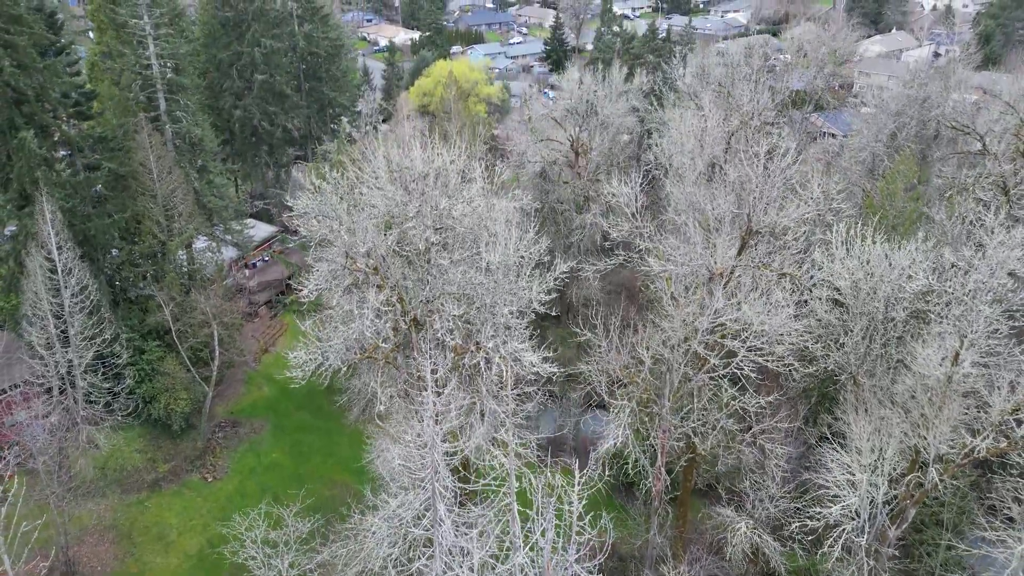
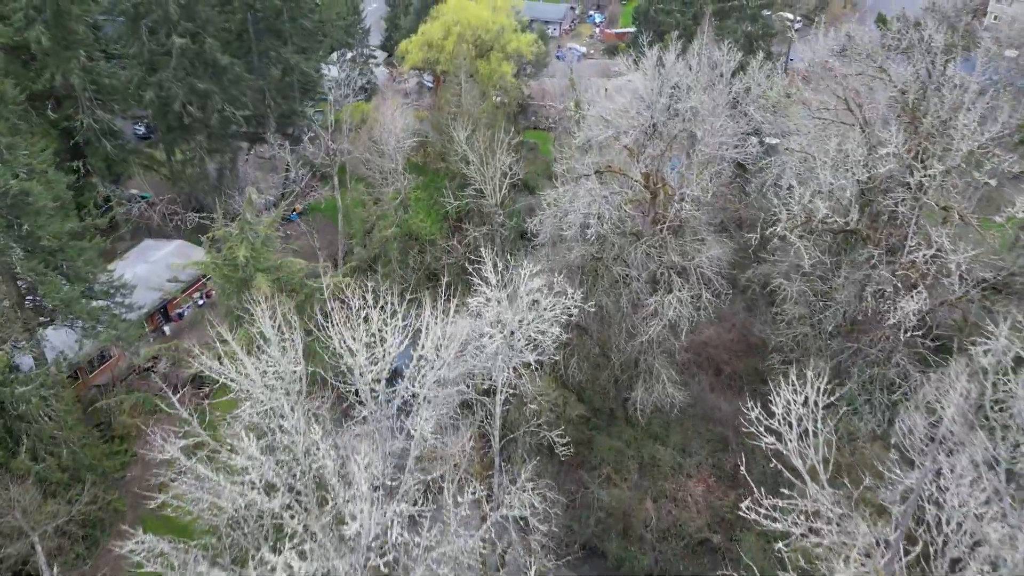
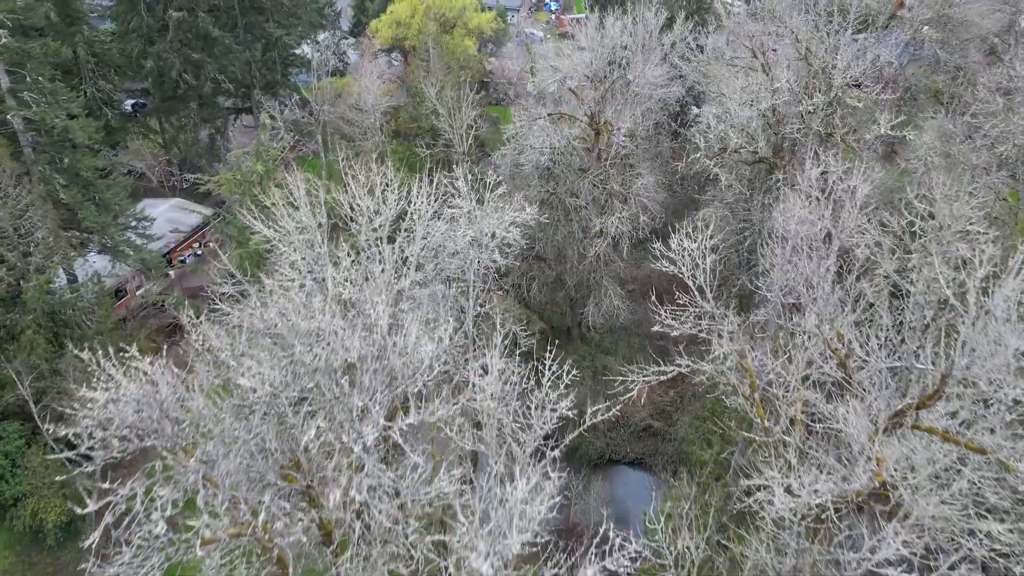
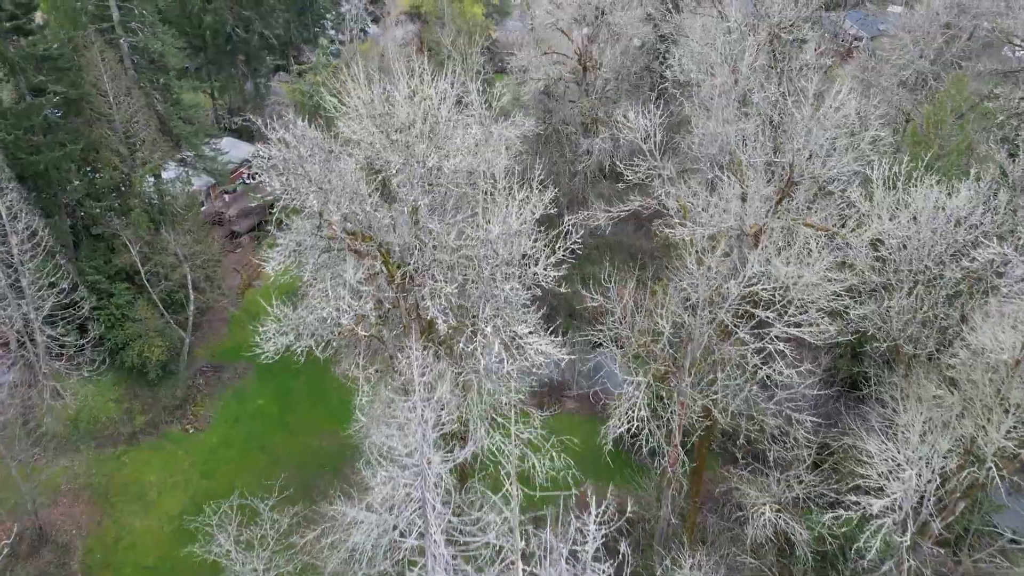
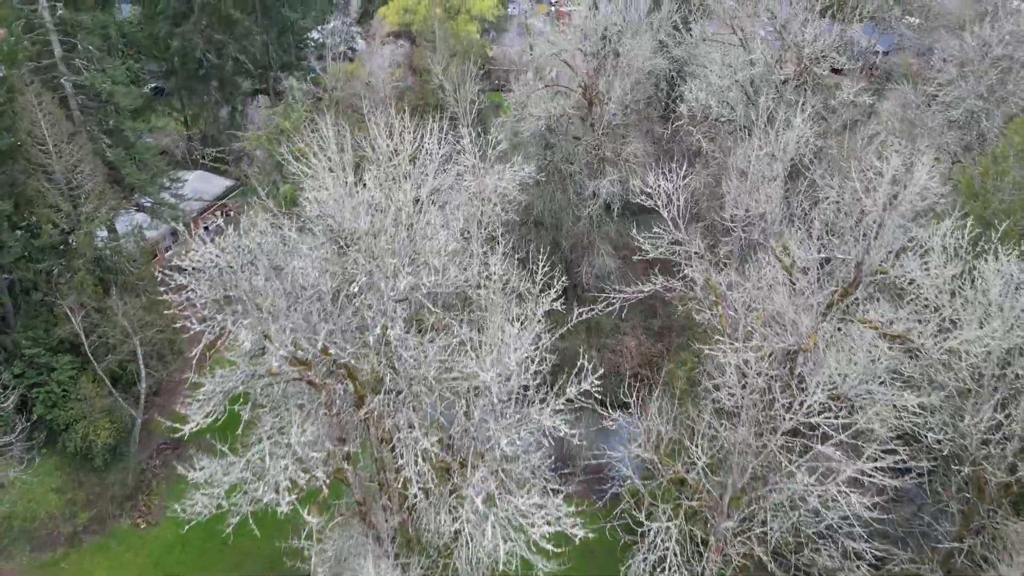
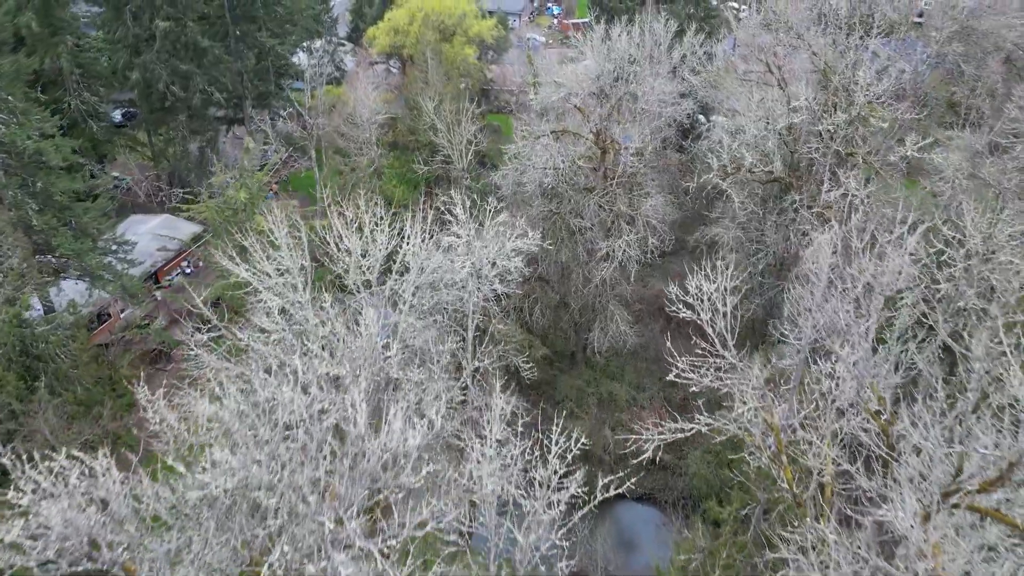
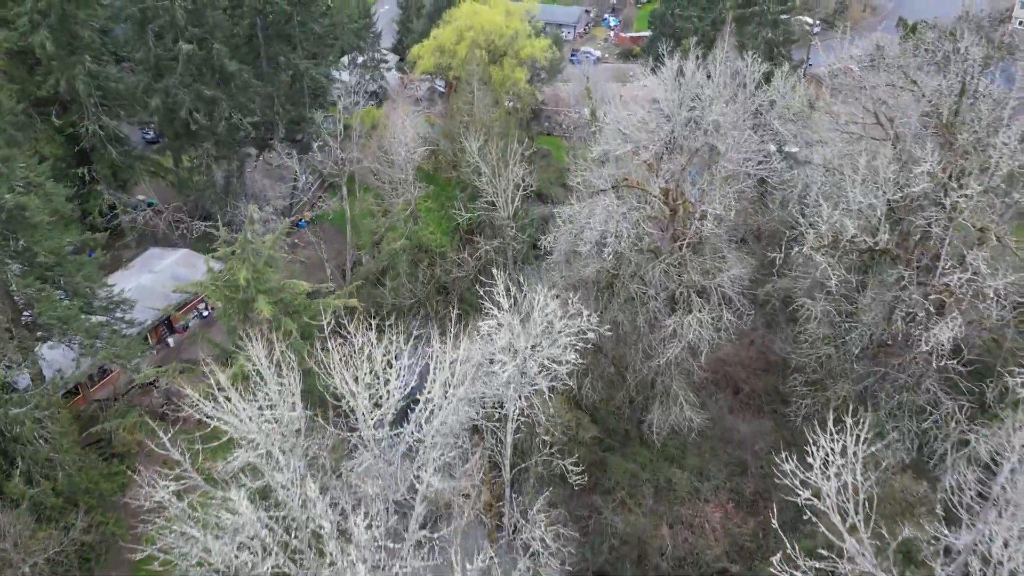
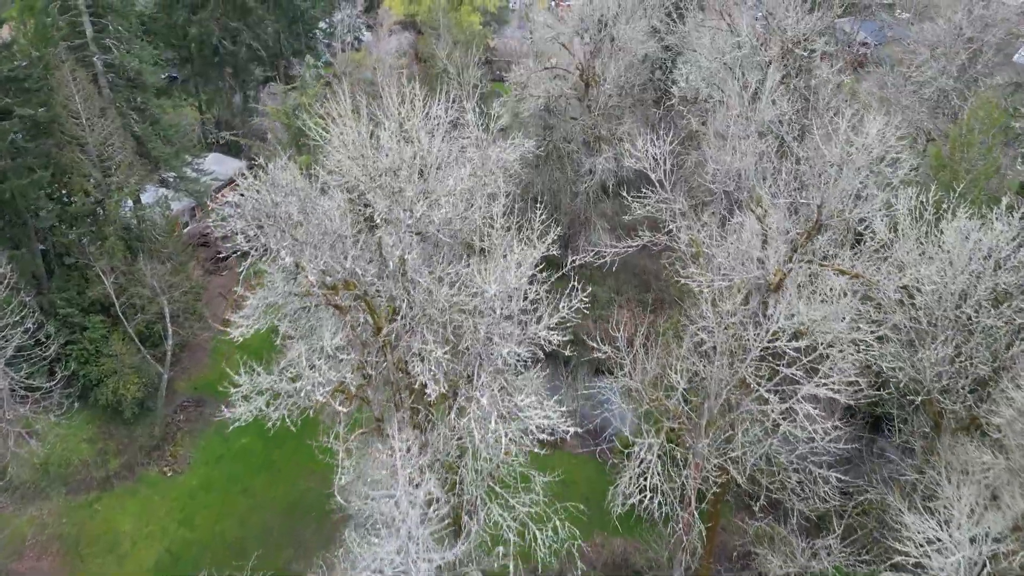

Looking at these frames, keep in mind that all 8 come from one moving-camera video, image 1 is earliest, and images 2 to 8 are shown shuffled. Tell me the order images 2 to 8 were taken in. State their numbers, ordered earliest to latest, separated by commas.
4, 8, 5, 3, 6, 2, 7
